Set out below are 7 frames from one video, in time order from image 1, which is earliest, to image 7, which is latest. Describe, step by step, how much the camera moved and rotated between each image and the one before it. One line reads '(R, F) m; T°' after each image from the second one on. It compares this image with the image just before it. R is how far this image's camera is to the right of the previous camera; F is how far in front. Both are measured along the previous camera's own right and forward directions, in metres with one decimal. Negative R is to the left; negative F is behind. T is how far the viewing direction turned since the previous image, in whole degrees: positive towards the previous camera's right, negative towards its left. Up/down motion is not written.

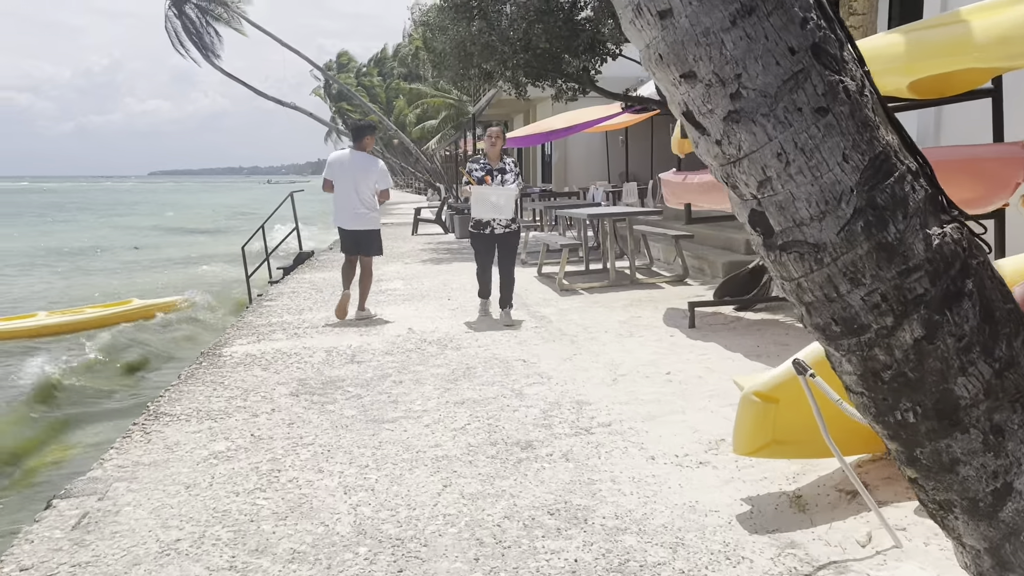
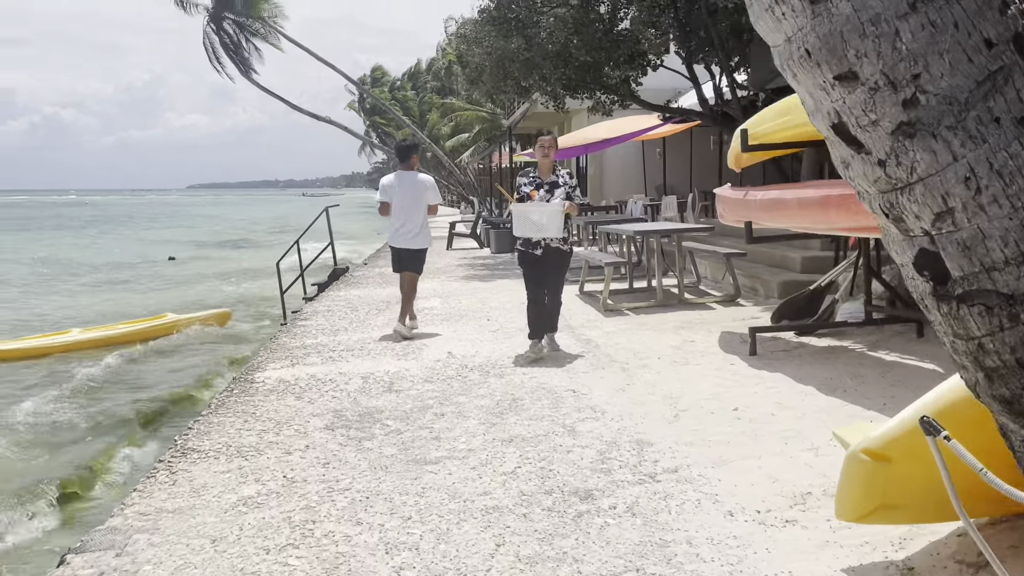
(-0.1, +0.3) m; -2°
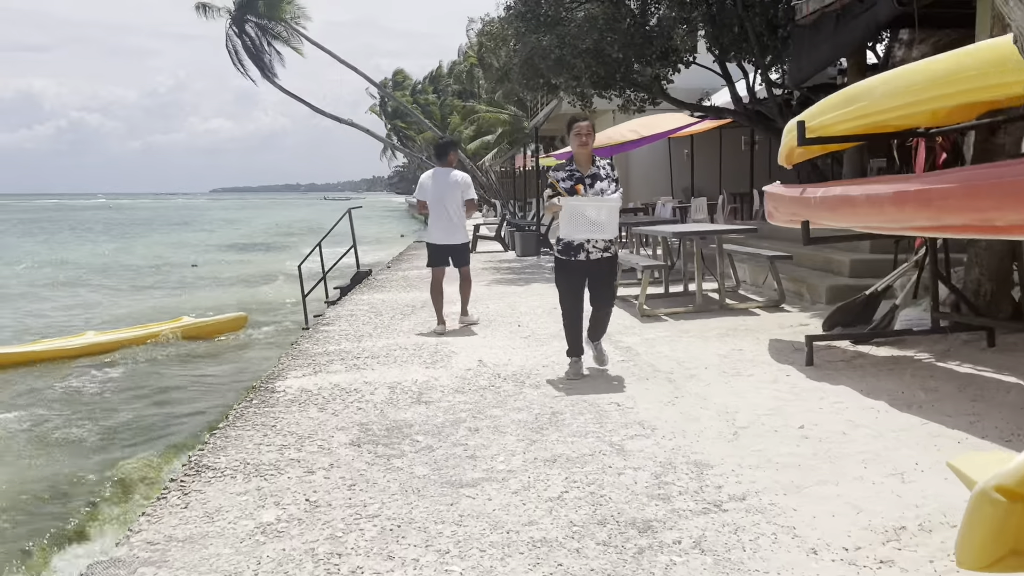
(-0.1, +0.4) m; -1°
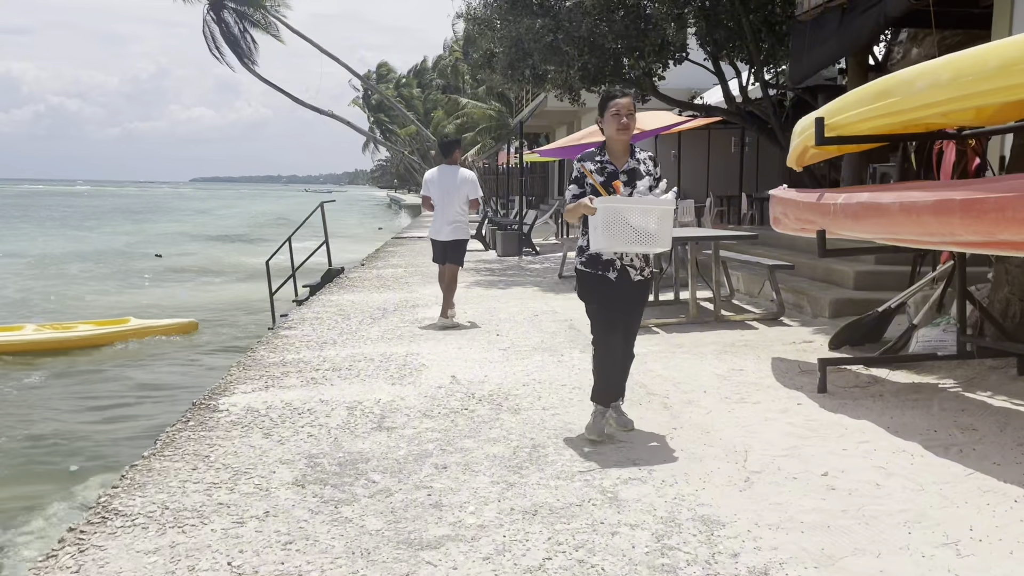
(0.0, +0.6) m; +1°
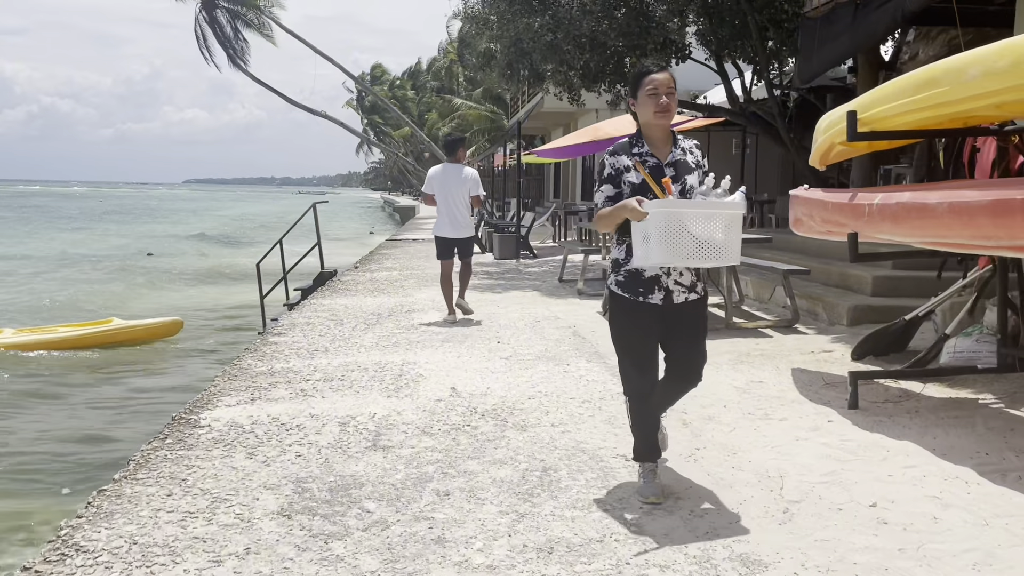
(-0.1, +0.3) m; 0°
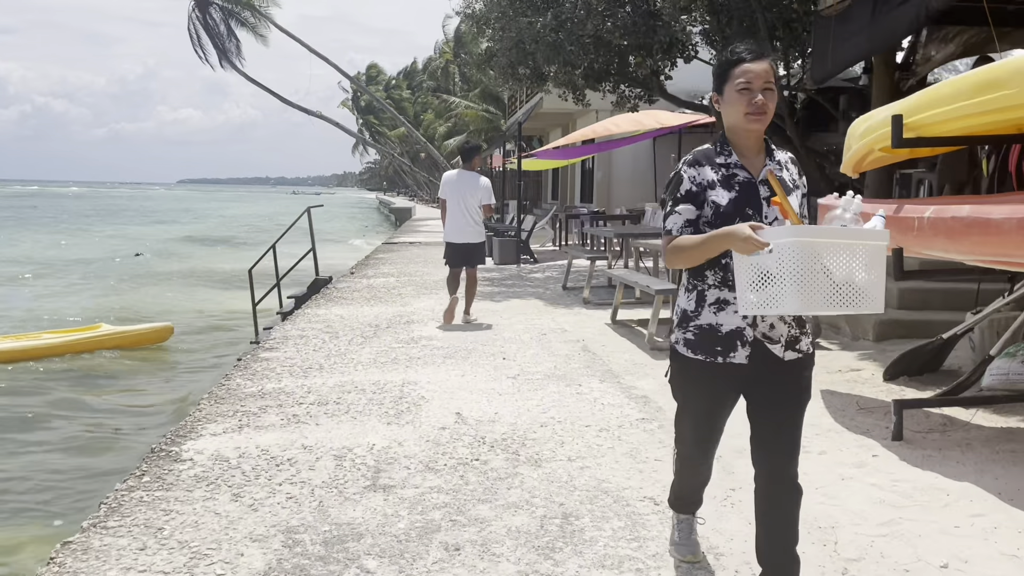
(-0.1, +0.4) m; 0°
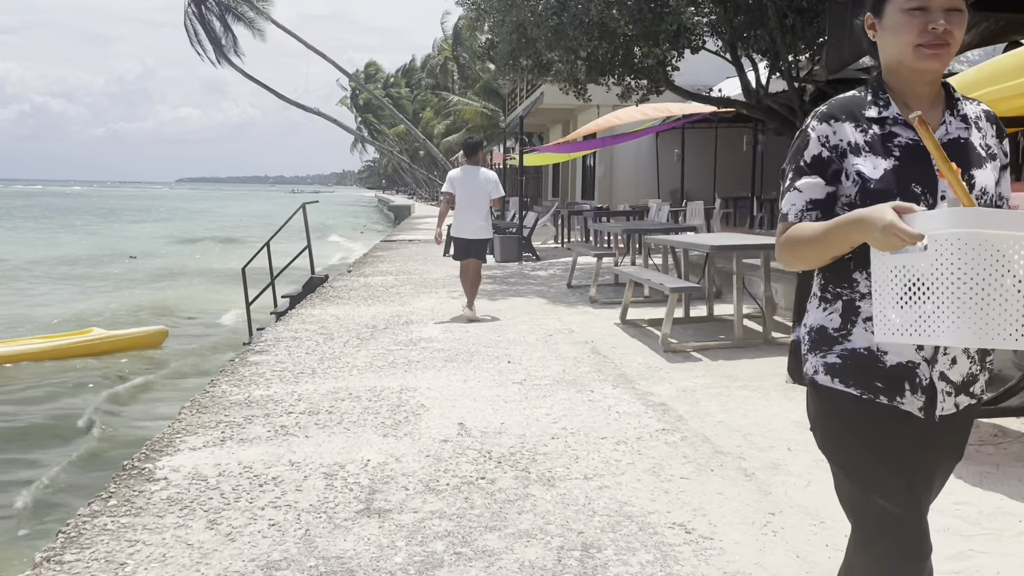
(0.0, +0.4) m; 0°
